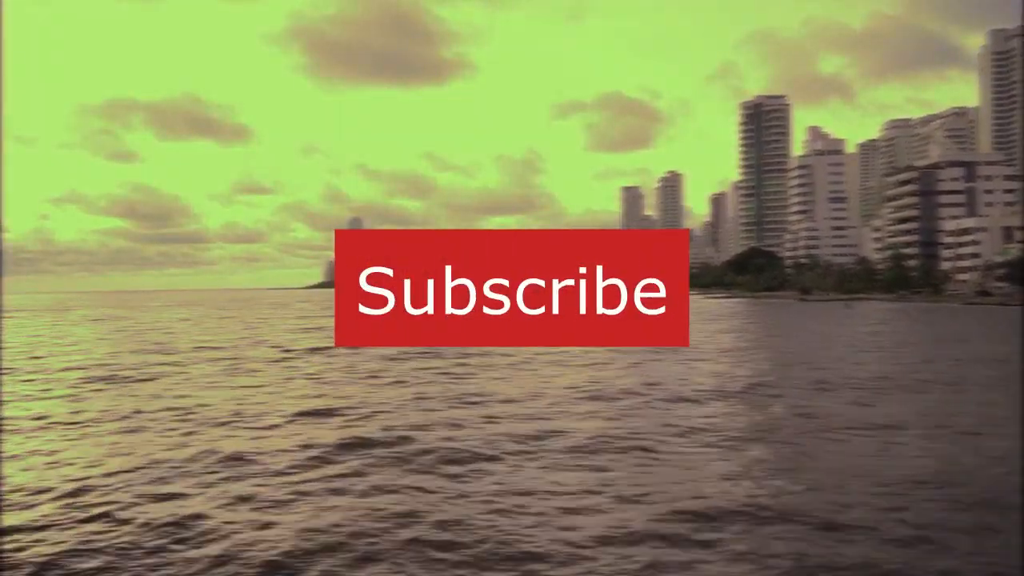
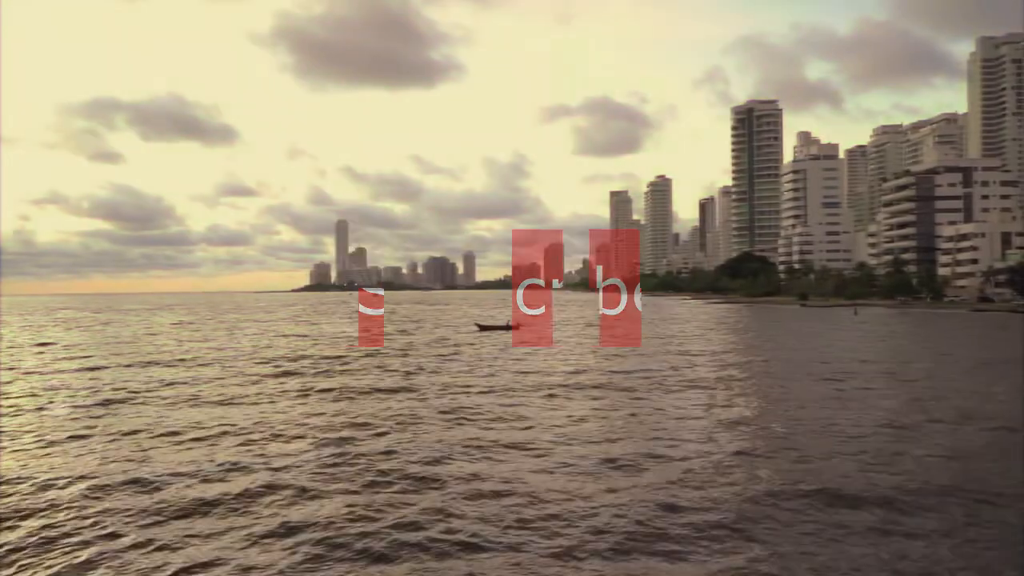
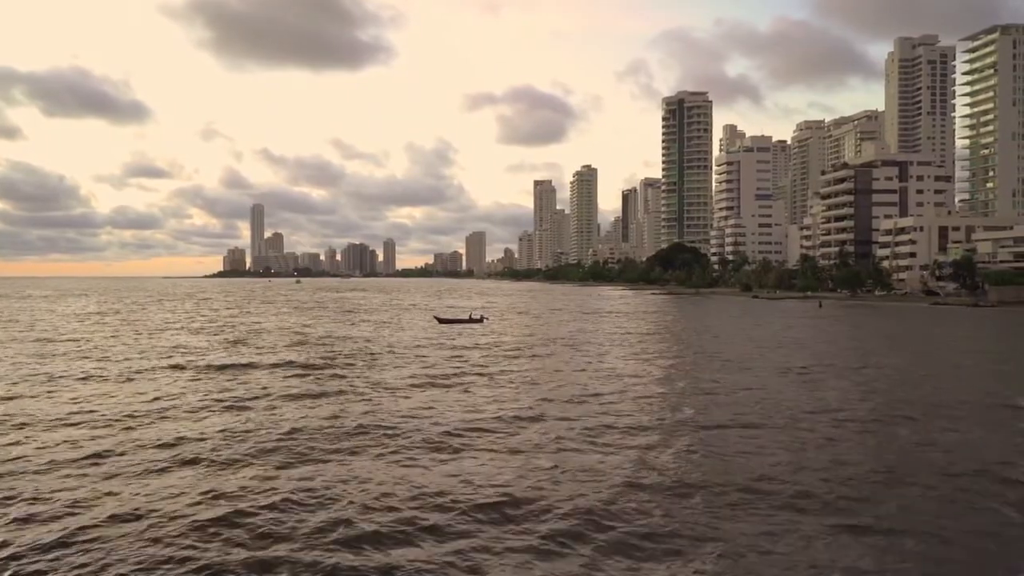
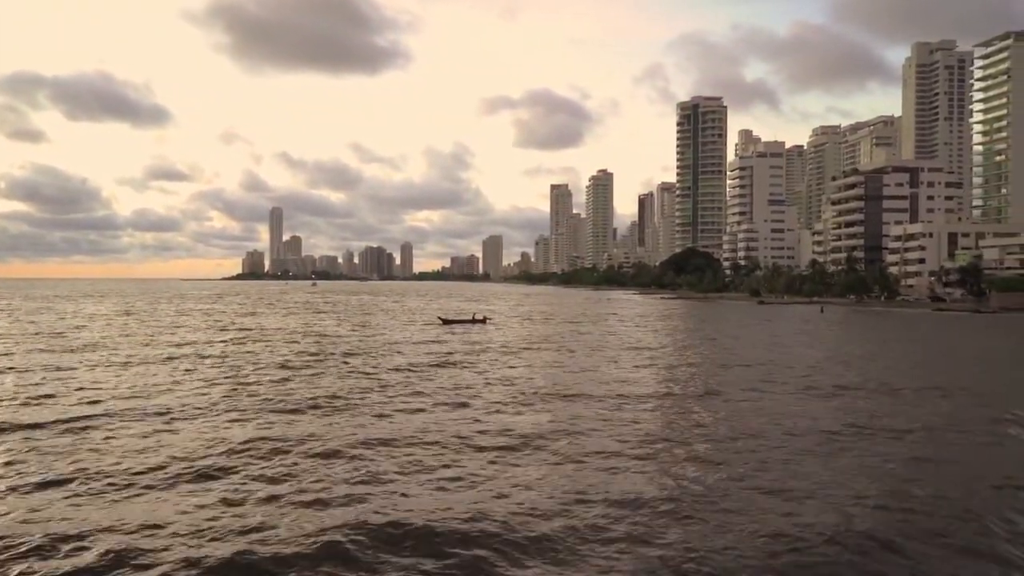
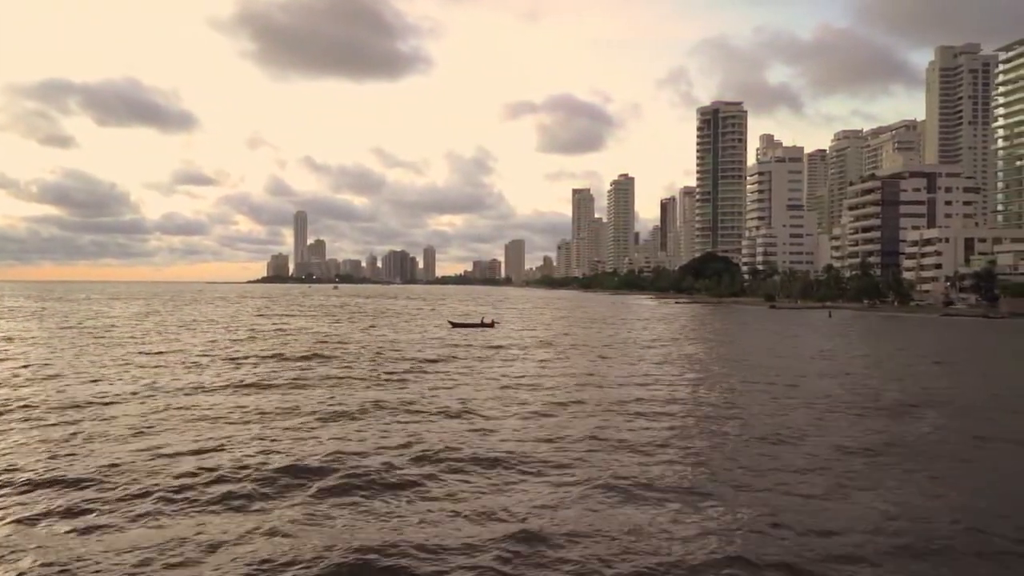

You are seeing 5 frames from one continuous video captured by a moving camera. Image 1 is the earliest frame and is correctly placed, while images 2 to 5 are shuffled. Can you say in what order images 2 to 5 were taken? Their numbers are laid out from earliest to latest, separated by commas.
2, 5, 4, 3
